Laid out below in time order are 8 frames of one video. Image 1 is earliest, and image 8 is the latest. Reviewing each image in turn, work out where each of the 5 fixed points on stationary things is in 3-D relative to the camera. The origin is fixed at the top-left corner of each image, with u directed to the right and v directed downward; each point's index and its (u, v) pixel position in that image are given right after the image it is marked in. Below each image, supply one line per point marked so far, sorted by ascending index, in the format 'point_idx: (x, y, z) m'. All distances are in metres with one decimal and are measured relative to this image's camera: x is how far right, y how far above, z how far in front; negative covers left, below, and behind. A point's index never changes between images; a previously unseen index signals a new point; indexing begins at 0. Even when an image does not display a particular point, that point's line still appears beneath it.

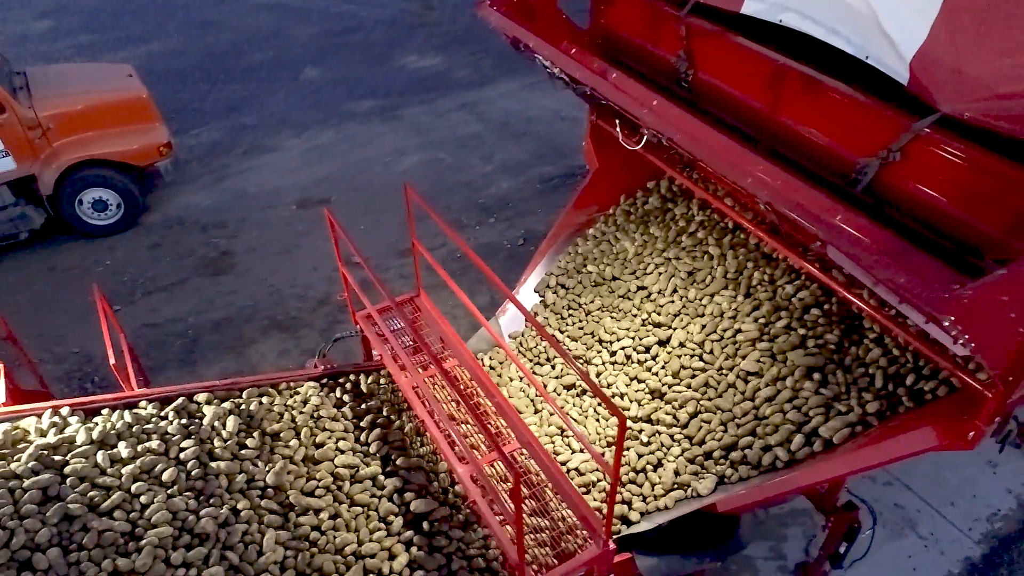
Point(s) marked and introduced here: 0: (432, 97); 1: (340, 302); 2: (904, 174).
0: (-1.0, +2.4, +8.7) m
1: (-1.4, -0.1, +5.6) m
2: (+1.4, +0.4, +2.5) m
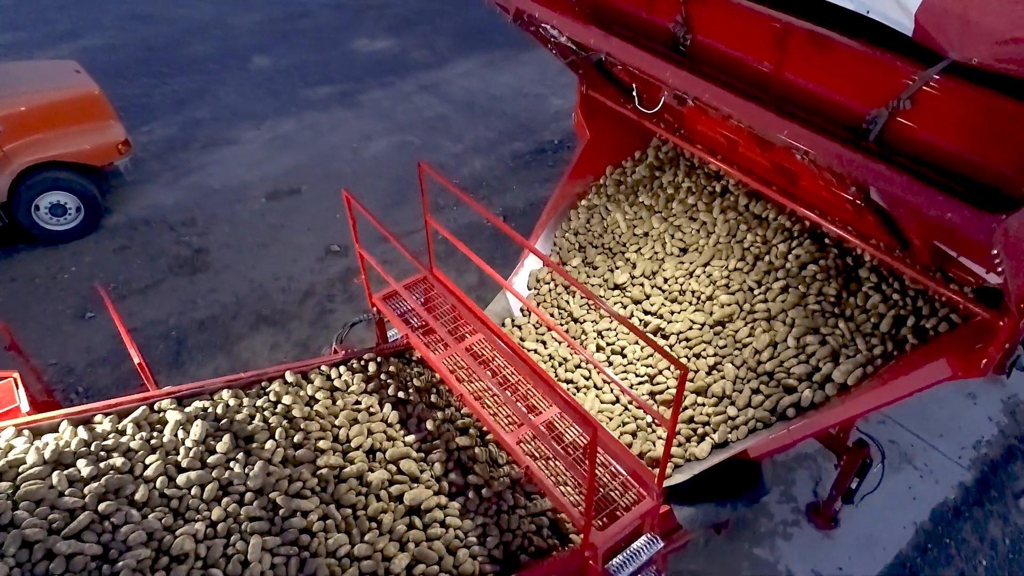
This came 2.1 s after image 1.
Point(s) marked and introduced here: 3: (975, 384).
0: (-1.5, +2.6, +8.6) m
1: (-1.5, 0.0, +5.5) m
2: (+1.5, +0.6, +2.6) m
3: (+3.1, -0.6, +4.6) m
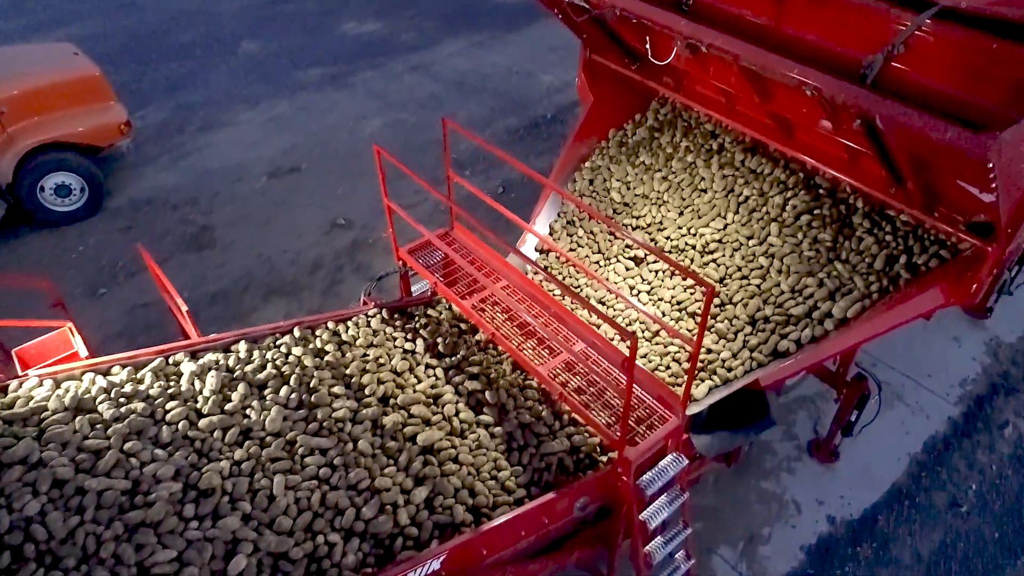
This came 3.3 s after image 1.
0: (-1.6, +2.8, +8.7) m
1: (-1.4, +0.2, +5.7) m
2: (+1.6, +0.9, +2.8) m
3: (+3.1, -0.3, +4.9) m
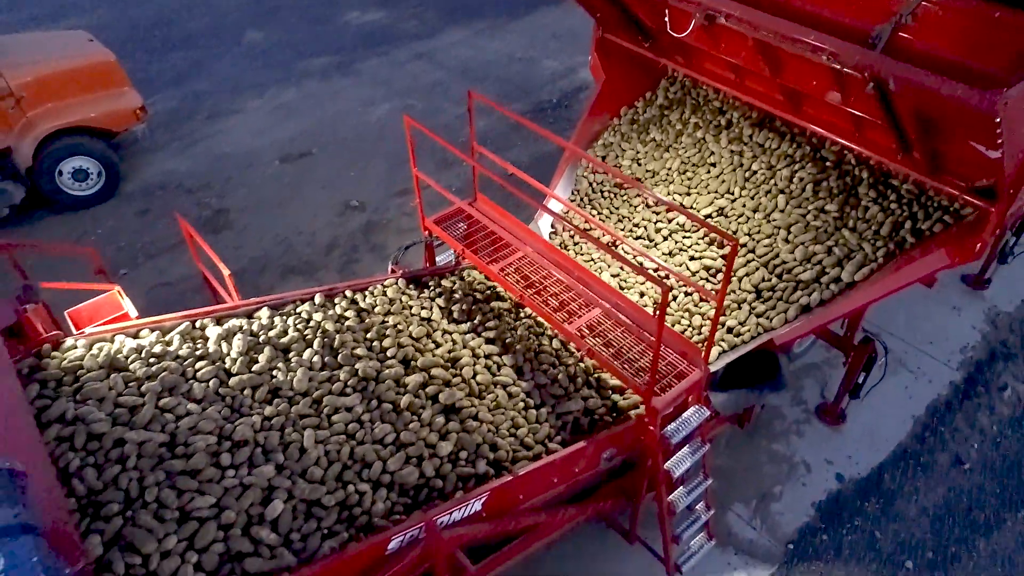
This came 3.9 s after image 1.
0: (-1.6, +3.0, +8.8) m
1: (-1.3, +0.4, +5.8) m
2: (+1.7, +1.1, +3.0) m
3: (+3.2, -0.1, +5.1) m
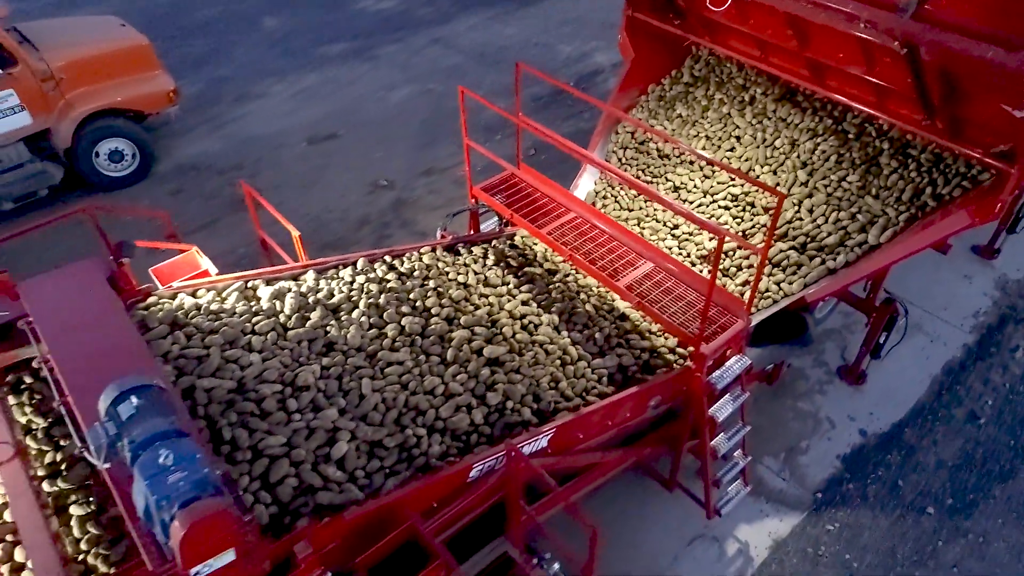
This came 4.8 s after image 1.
0: (-1.4, +3.2, +9.0) m
1: (-1.1, +0.6, +6.0) m
2: (+2.0, +1.3, +3.2) m
3: (+3.5, +0.2, +5.3) m
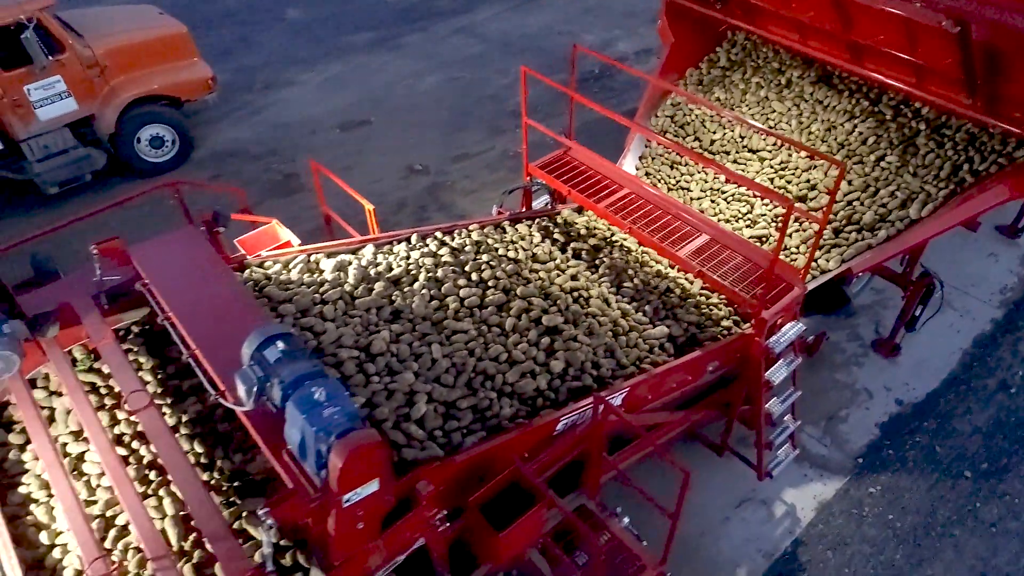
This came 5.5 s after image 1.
0: (-1.1, +3.4, +9.1) m
1: (-0.8, +0.7, +6.1) m
2: (+2.3, +1.4, +3.3) m
3: (+3.8, +0.3, +5.5) m
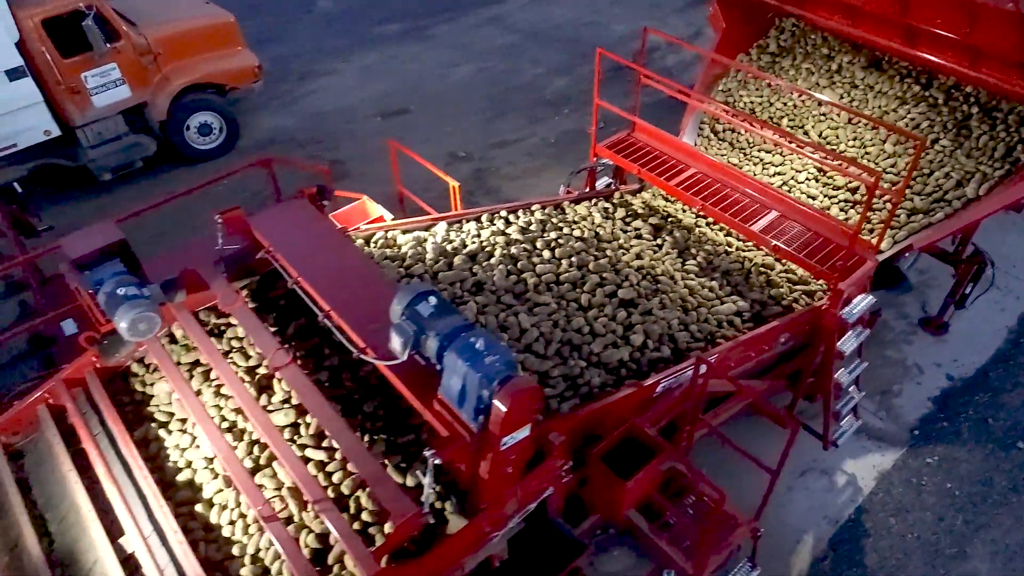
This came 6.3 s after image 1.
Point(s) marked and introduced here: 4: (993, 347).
0: (-0.8, +3.6, +9.2) m
1: (-0.4, +0.9, +6.2) m
2: (+2.7, +1.6, +3.5) m
3: (+4.1, +0.5, +5.6) m
4: (+3.2, -0.4, +4.7) m
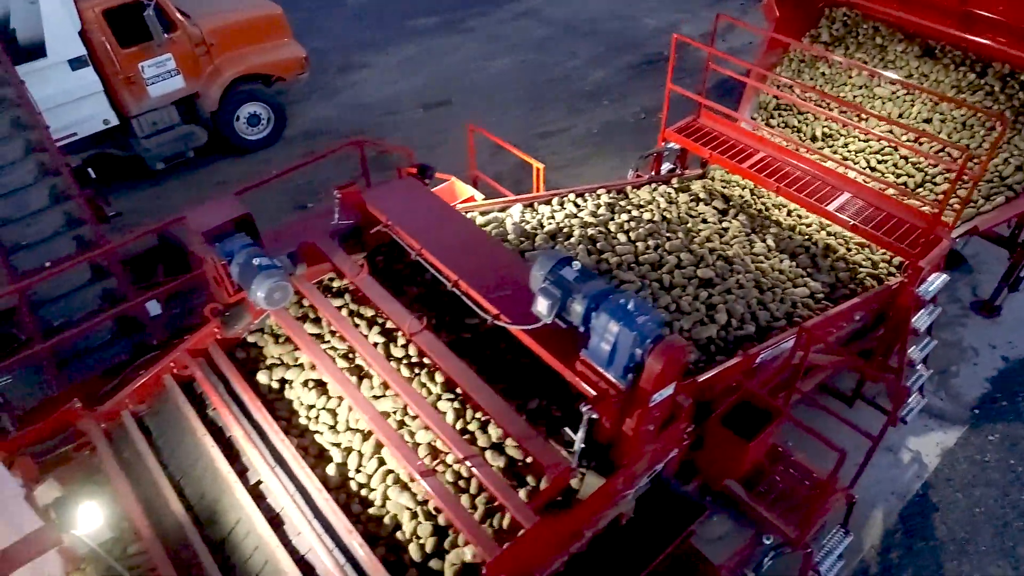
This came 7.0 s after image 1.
0: (-0.4, +3.7, +9.3) m
1: (0.0, +1.0, +6.3) m
2: (+3.1, +1.7, +3.6) m
3: (+4.6, +0.6, +5.7) m
4: (+3.7, -0.3, +4.8) m
